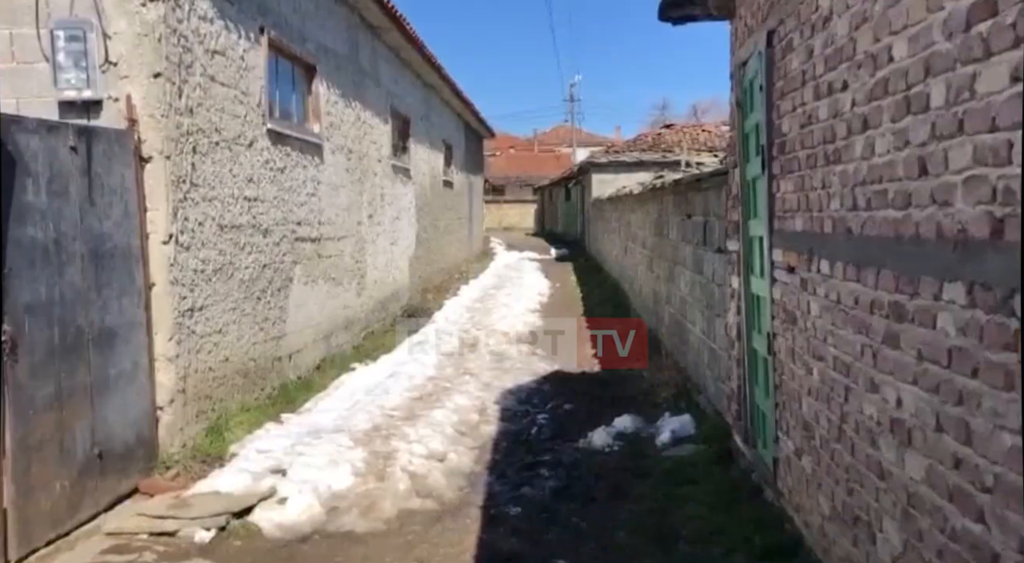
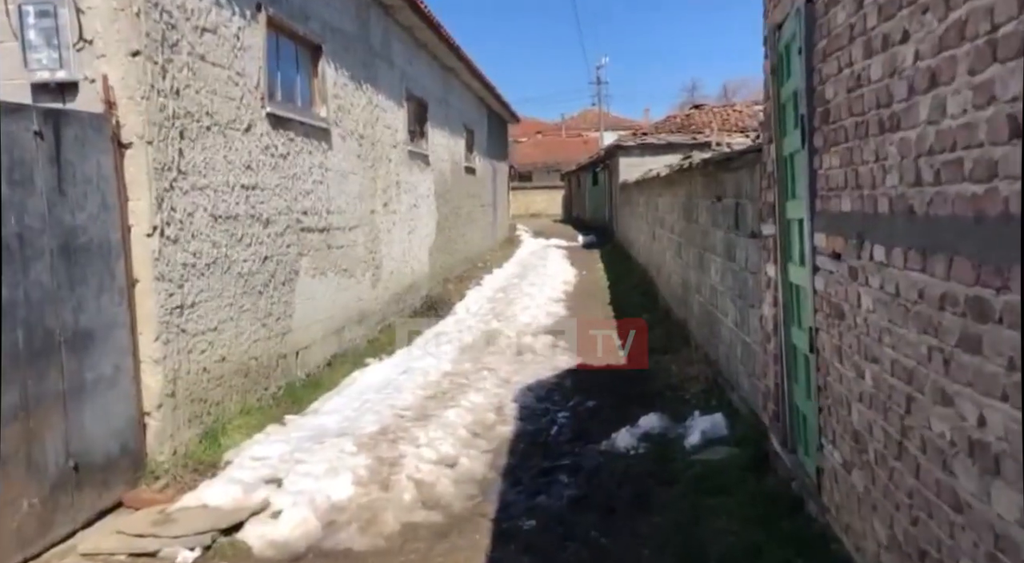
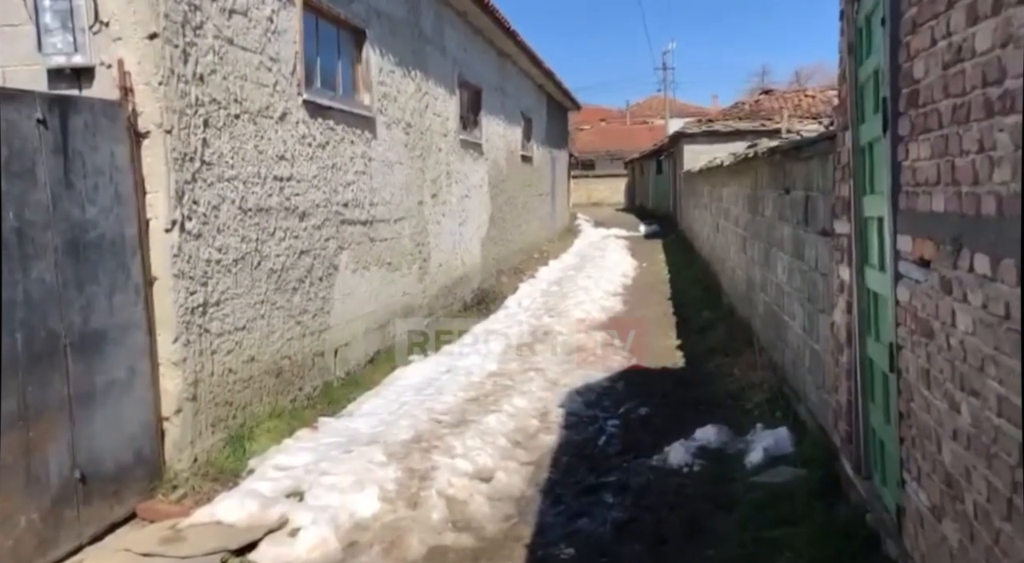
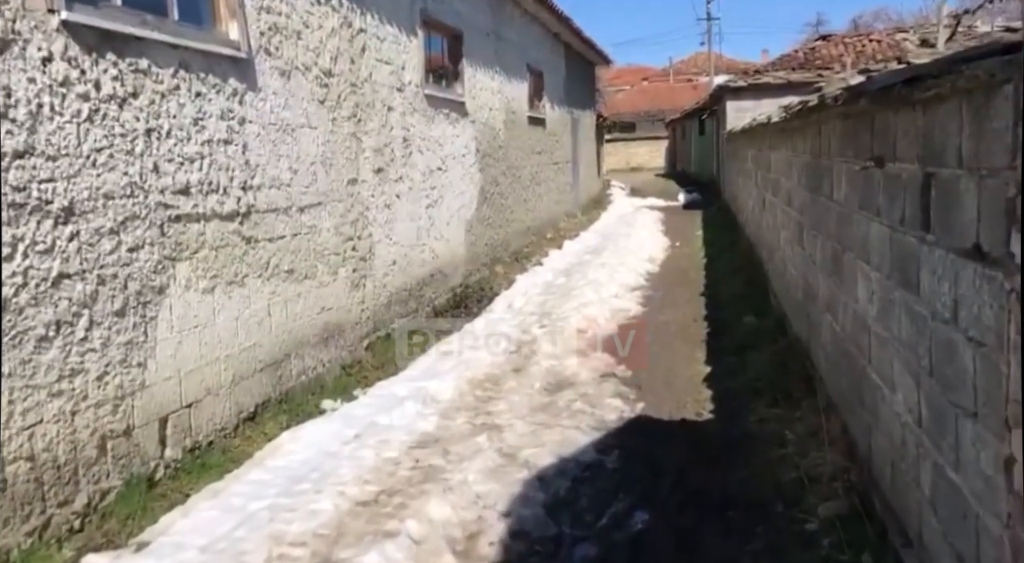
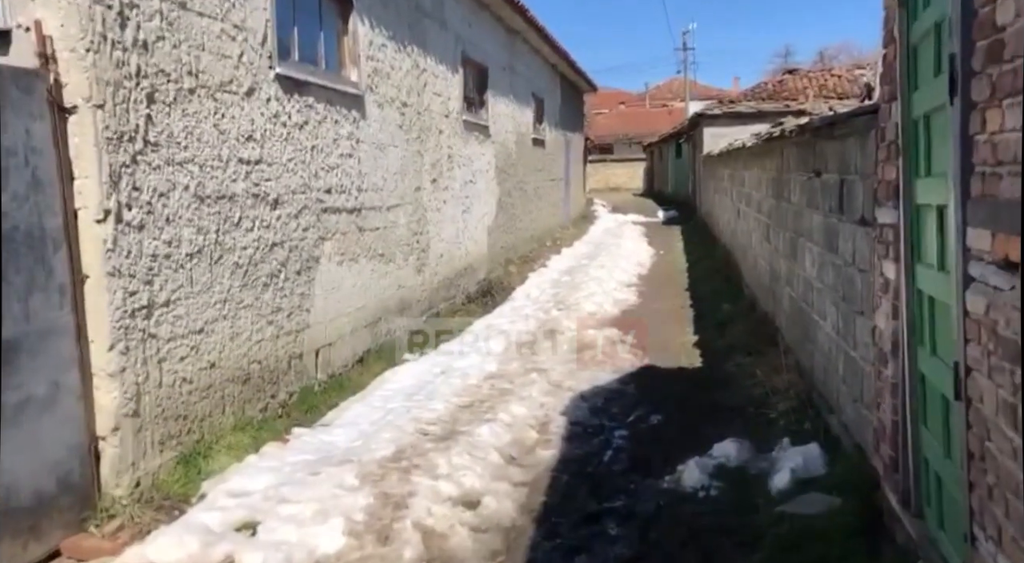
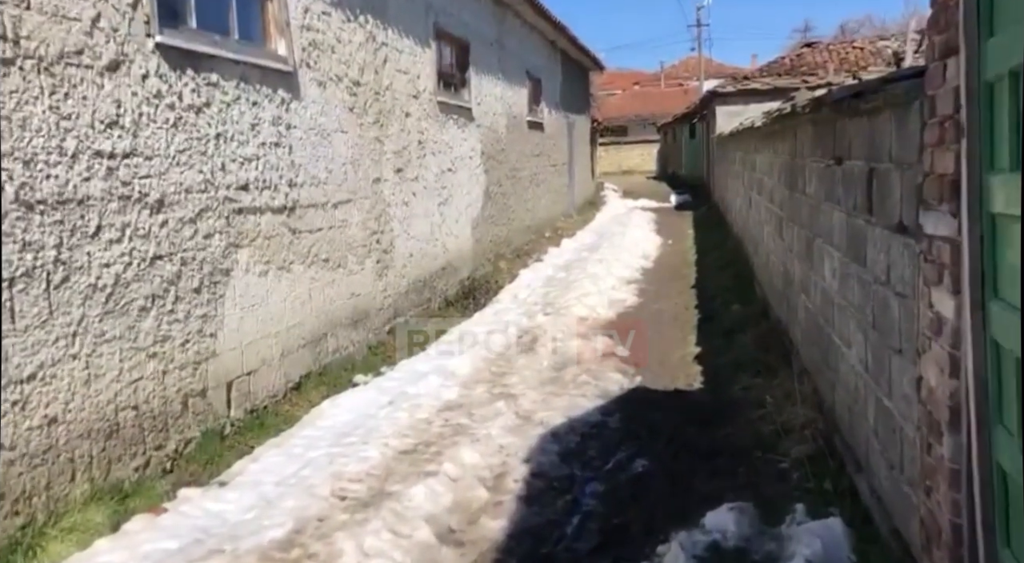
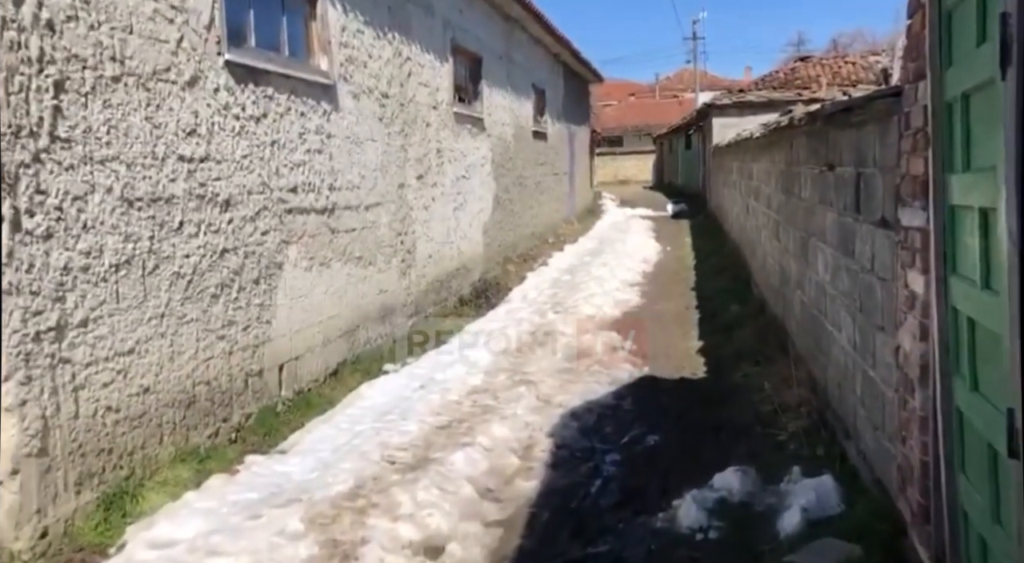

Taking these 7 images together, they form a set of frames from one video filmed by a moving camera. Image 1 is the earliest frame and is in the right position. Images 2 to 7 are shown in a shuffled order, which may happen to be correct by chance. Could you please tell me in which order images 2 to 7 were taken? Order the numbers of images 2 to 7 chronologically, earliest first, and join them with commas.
2, 3, 5, 7, 6, 4
